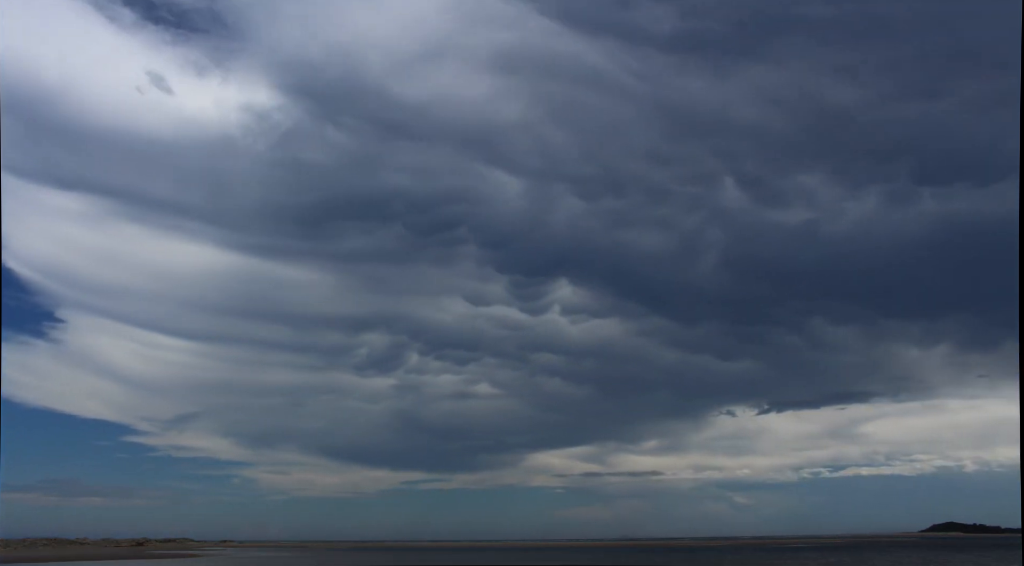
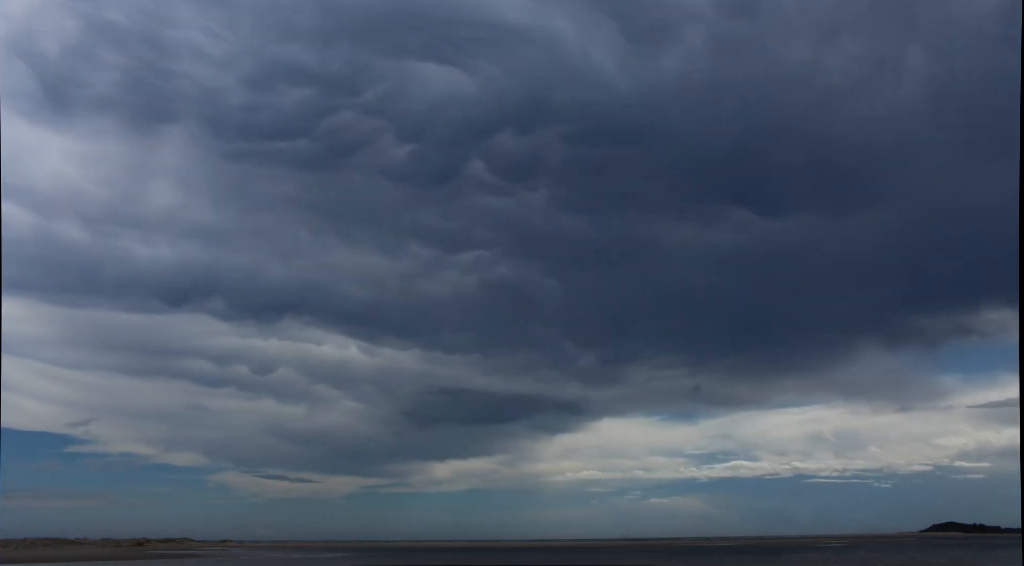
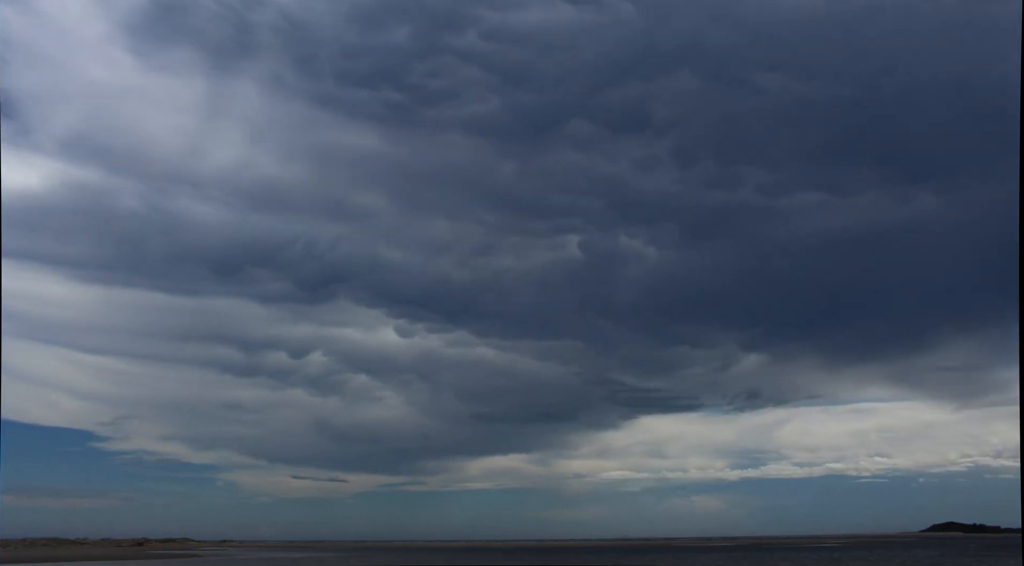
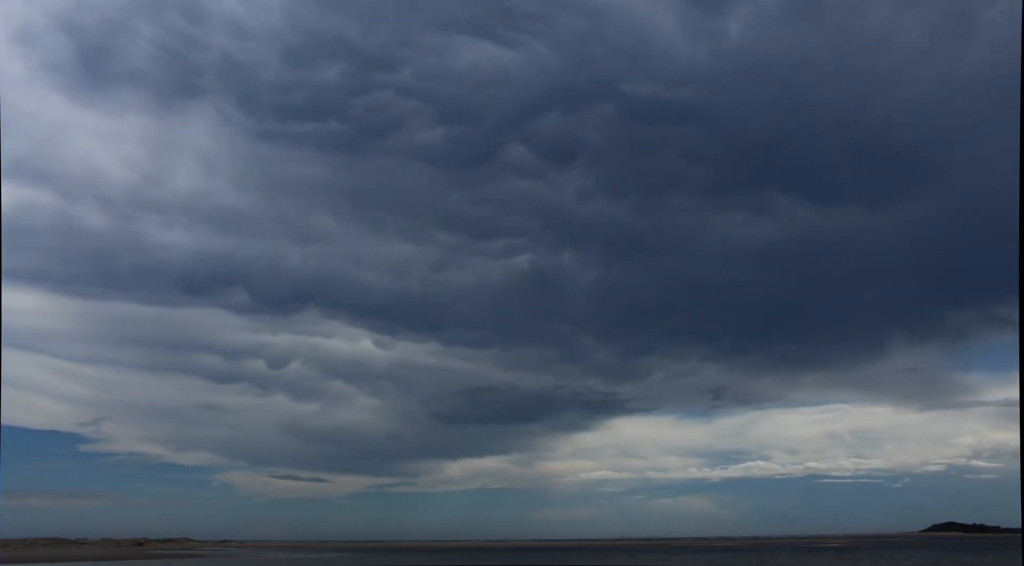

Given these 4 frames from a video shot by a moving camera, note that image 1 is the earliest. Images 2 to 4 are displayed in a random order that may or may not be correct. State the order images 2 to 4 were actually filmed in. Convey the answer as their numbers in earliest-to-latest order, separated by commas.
3, 4, 2
